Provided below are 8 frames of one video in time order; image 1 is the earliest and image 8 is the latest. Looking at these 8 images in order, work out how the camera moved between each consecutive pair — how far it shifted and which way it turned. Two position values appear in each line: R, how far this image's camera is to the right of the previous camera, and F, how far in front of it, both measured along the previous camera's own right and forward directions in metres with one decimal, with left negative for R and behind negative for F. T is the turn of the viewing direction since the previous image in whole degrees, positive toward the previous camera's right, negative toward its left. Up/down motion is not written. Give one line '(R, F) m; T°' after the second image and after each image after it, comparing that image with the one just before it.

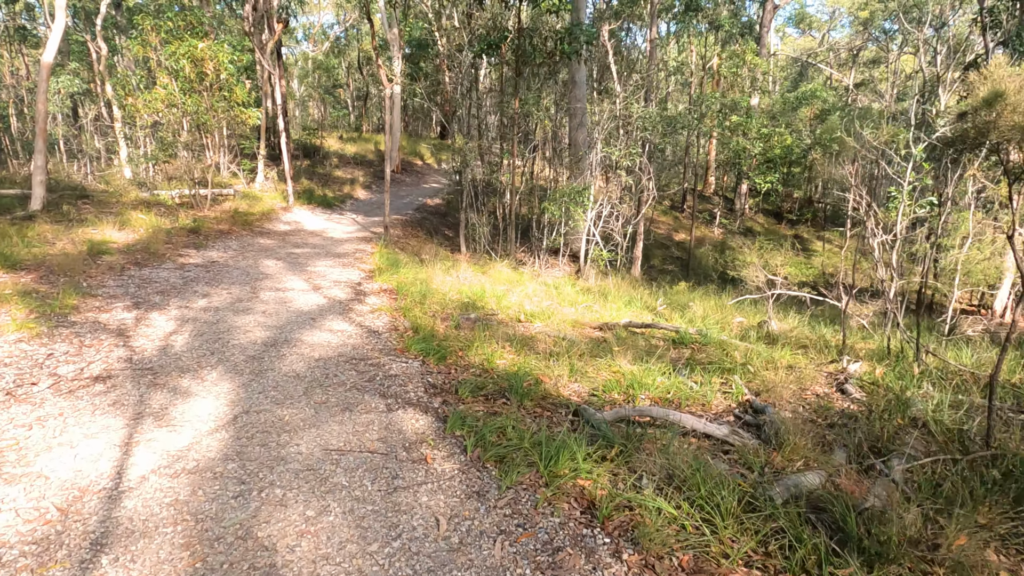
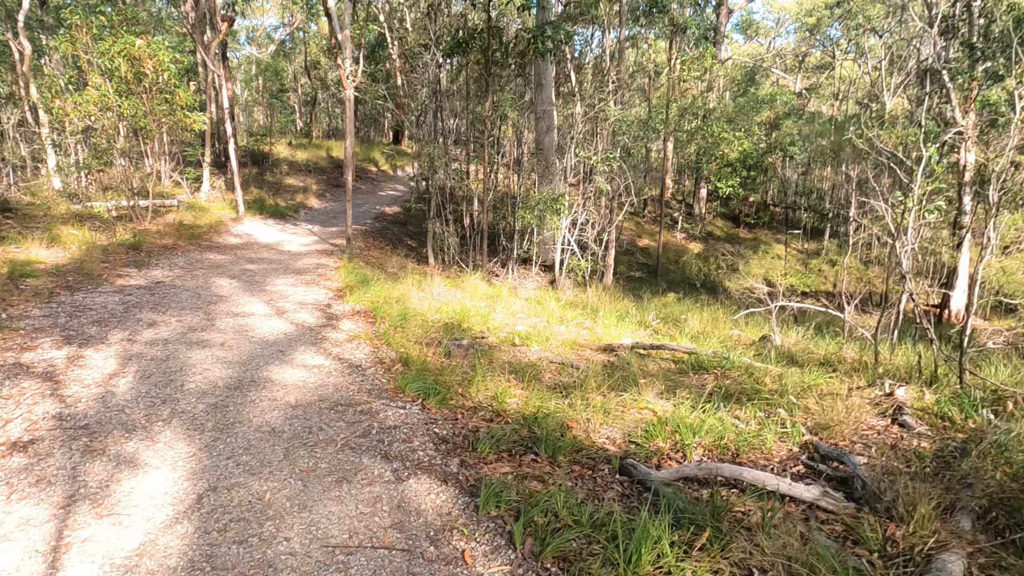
(-0.3, +0.6) m; +4°
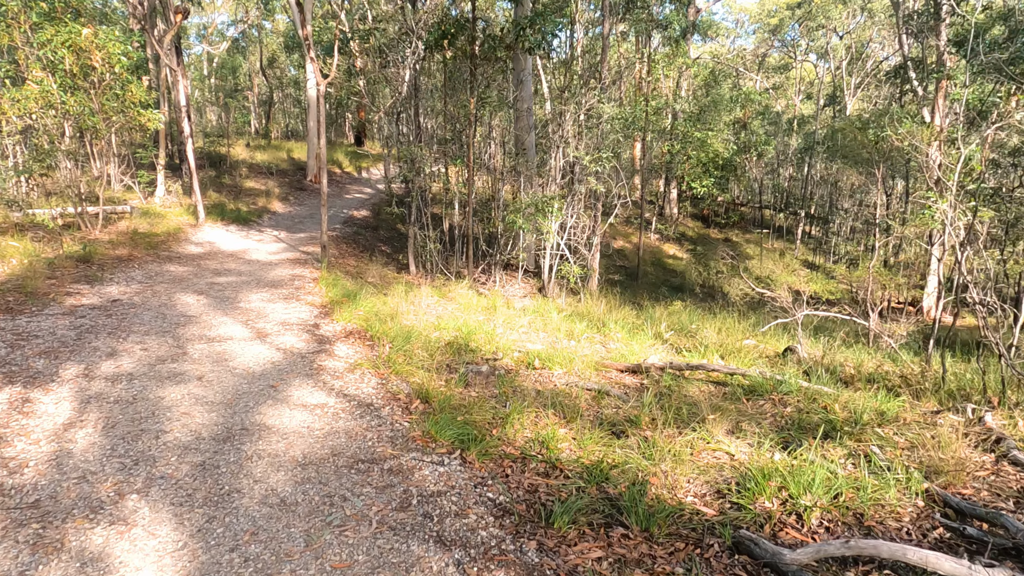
(-0.4, +0.6) m; +3°
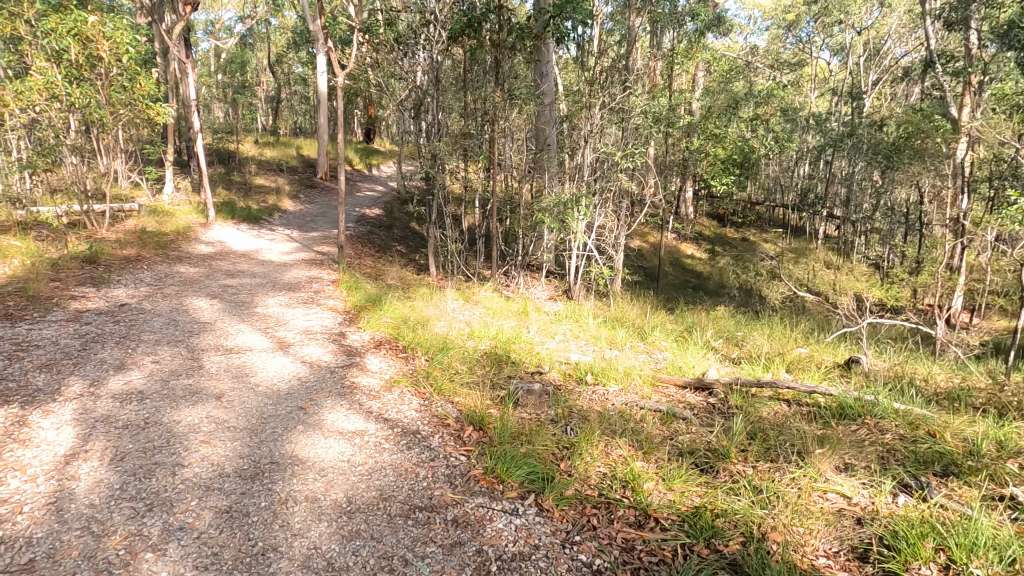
(-0.3, +0.5) m; 0°
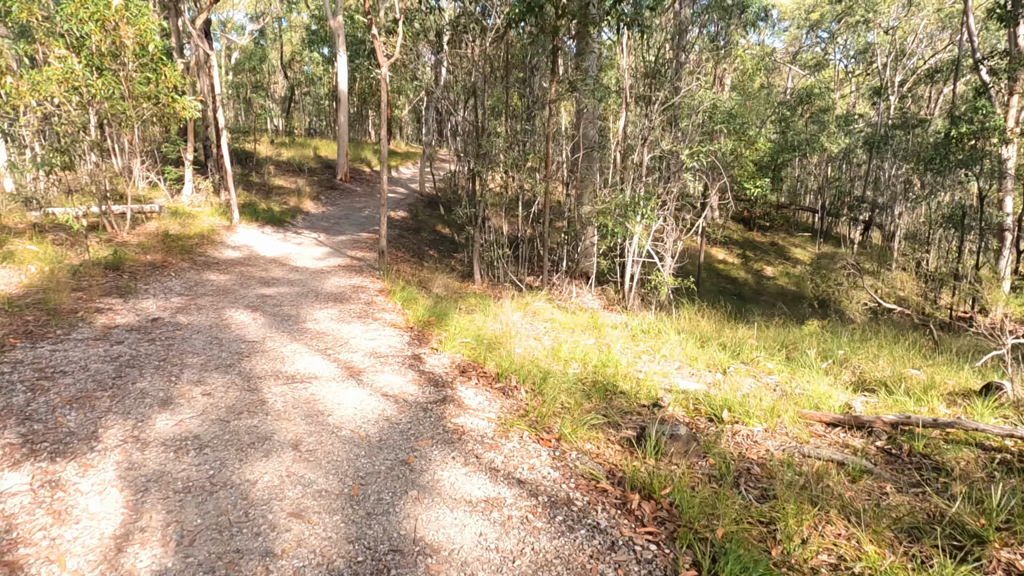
(-0.7, +0.8) m; 0°
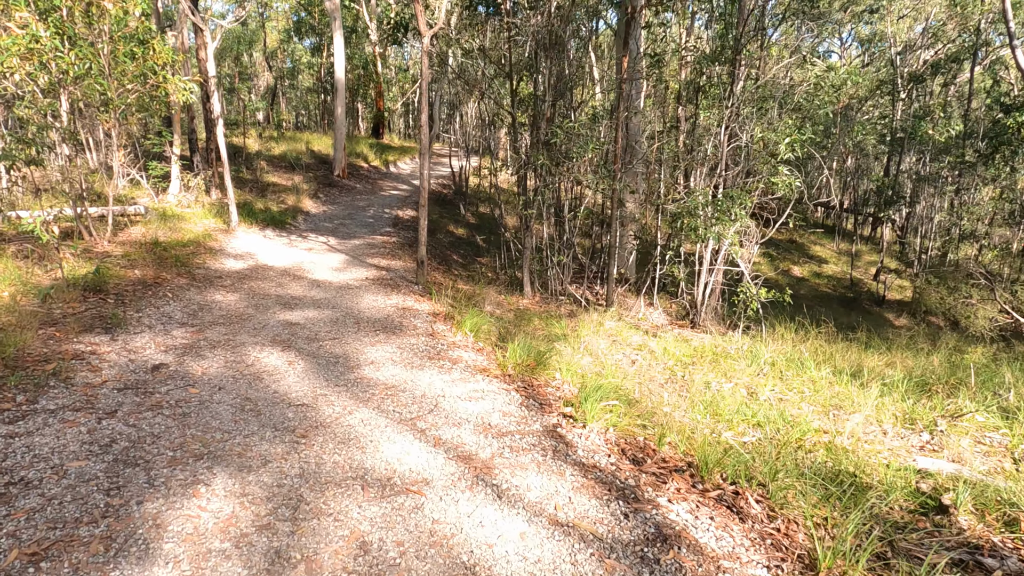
(-0.9, +1.4) m; +2°
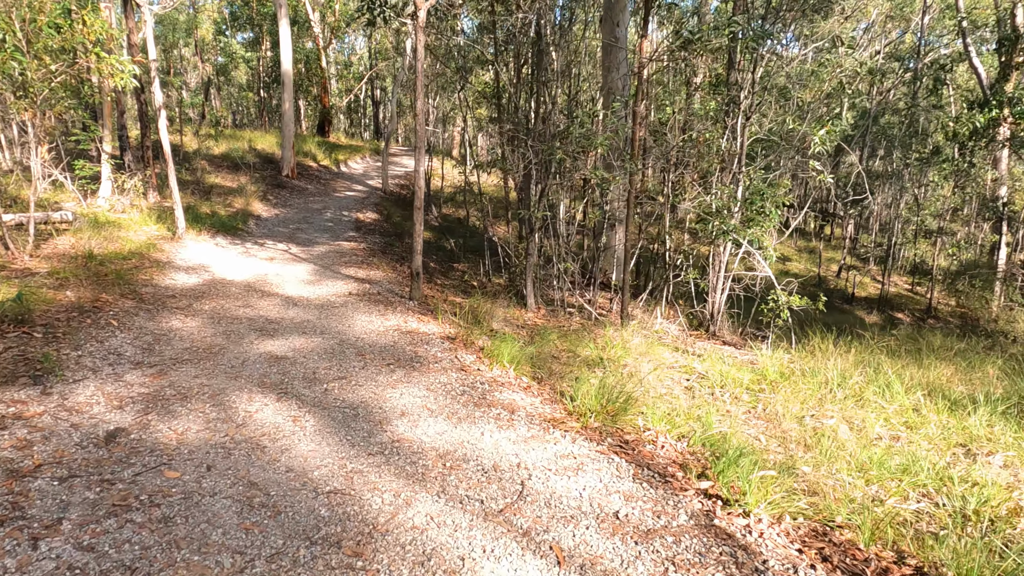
(-0.6, +1.0) m; +5°
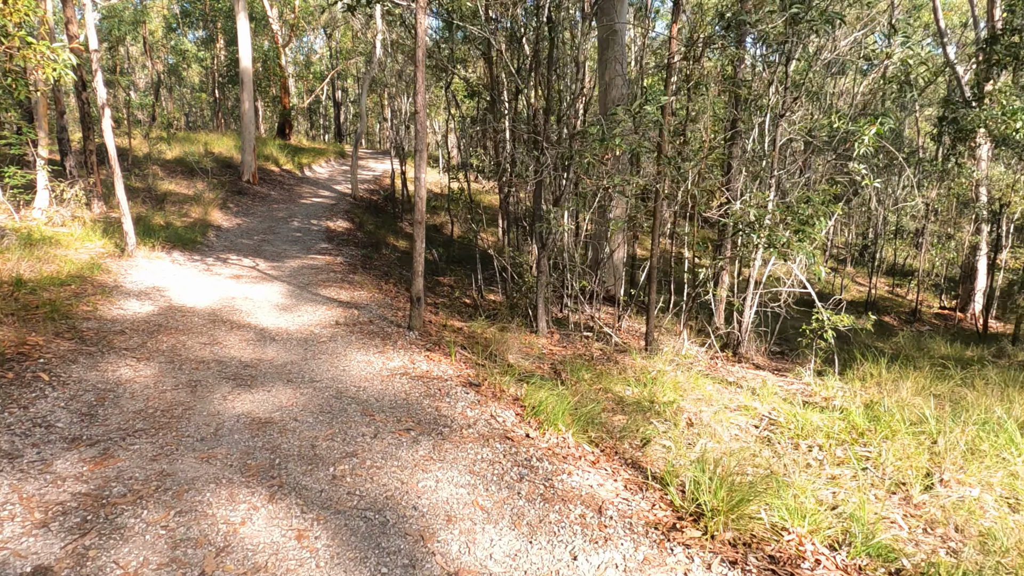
(-0.4, +0.9) m; +3°
